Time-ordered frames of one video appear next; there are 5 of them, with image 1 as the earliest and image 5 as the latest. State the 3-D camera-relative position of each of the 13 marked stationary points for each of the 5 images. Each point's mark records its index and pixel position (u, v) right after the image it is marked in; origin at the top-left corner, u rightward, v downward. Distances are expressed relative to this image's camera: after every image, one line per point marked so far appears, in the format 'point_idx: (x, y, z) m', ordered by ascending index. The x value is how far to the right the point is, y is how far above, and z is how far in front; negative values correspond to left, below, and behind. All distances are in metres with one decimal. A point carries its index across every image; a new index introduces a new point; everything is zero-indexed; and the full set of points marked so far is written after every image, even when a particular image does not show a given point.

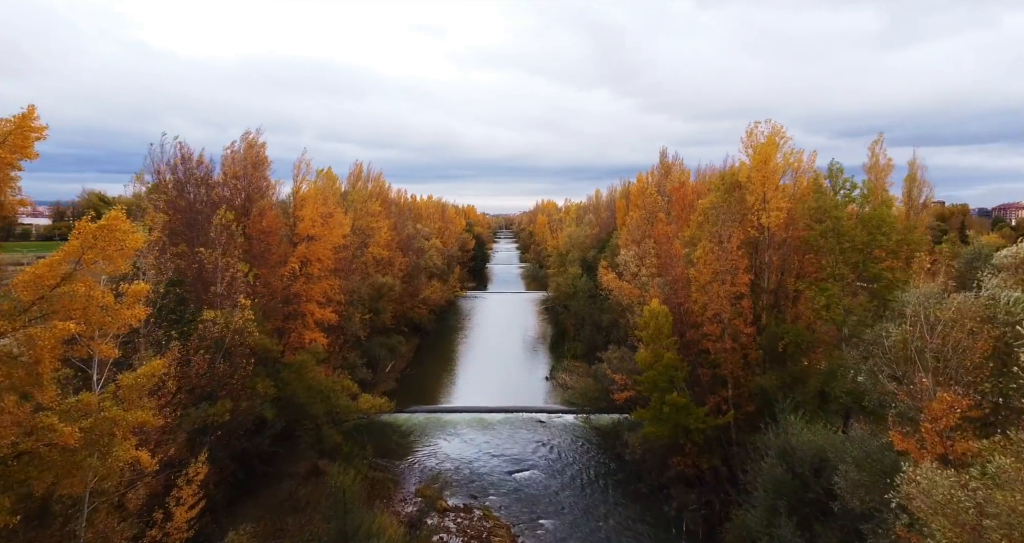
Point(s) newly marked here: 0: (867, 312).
0: (+10.8, -1.2, +19.9) m
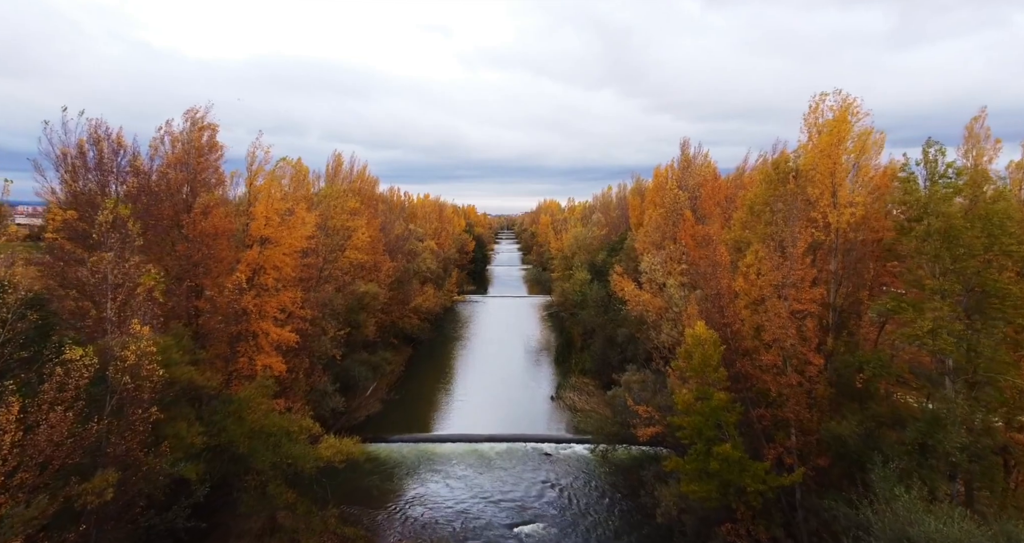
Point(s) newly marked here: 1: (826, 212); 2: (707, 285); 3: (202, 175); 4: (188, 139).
0: (+10.8, -1.5, +15.1) m
1: (+8.6, +1.6, +17.9) m
2: (+5.5, -0.4, +18.4) m
3: (-9.5, +3.0, +19.9) m
4: (-9.7, +4.0, +19.6) m
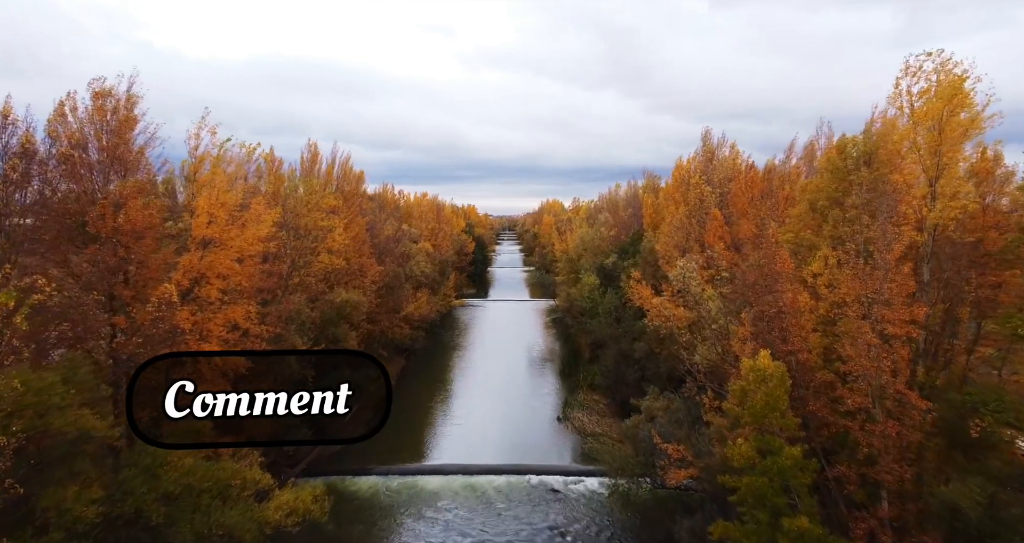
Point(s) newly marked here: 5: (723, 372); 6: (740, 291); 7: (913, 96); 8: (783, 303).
0: (+10.8, -1.8, +11.0) m
1: (+8.6, +1.4, +13.9) m
2: (+5.6, -0.6, +14.4) m
3: (-9.5, +2.7, +15.8) m
4: (-9.7, +3.8, +15.5) m
5: (+5.6, -2.7, +17.4) m
6: (+5.9, -0.5, +17.0) m
7: (+8.5, +3.7, +14.1) m
8: (+5.8, -0.7, +14.0) m
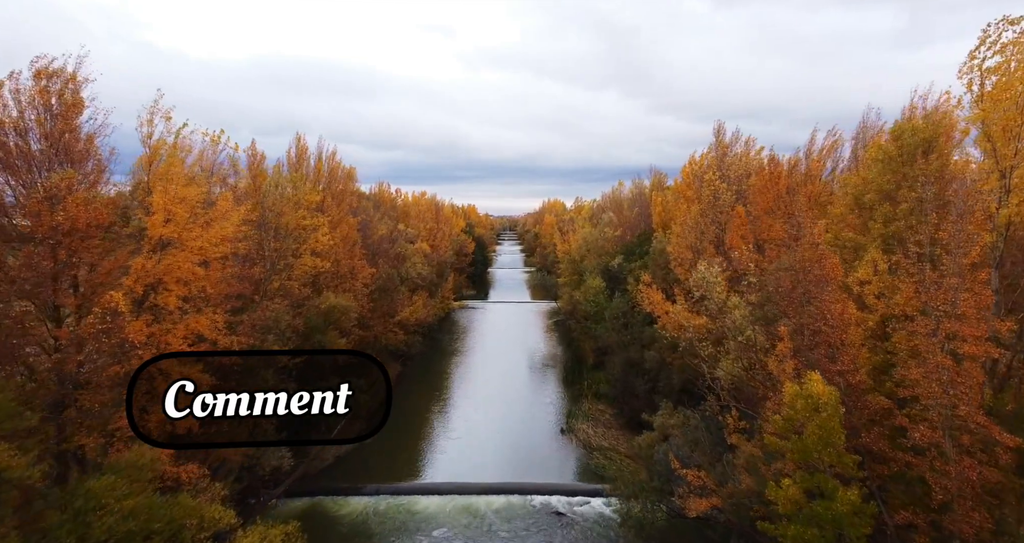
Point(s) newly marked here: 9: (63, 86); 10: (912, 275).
0: (+10.8, -1.9, +8.9) m
1: (+8.6, +1.3, +11.8) m
2: (+5.6, -0.7, +12.3) m
3: (-9.5, +2.6, +13.8) m
4: (-9.7, +3.6, +13.5) m
5: (+5.6, -2.8, +15.4) m
6: (+5.9, -0.6, +15.0) m
7: (+8.5, +3.6, +12.1) m
8: (+5.8, -0.8, +12.0) m
9: (-9.6, +4.0, +14.0) m
10: (+6.8, -0.1, +11.2) m
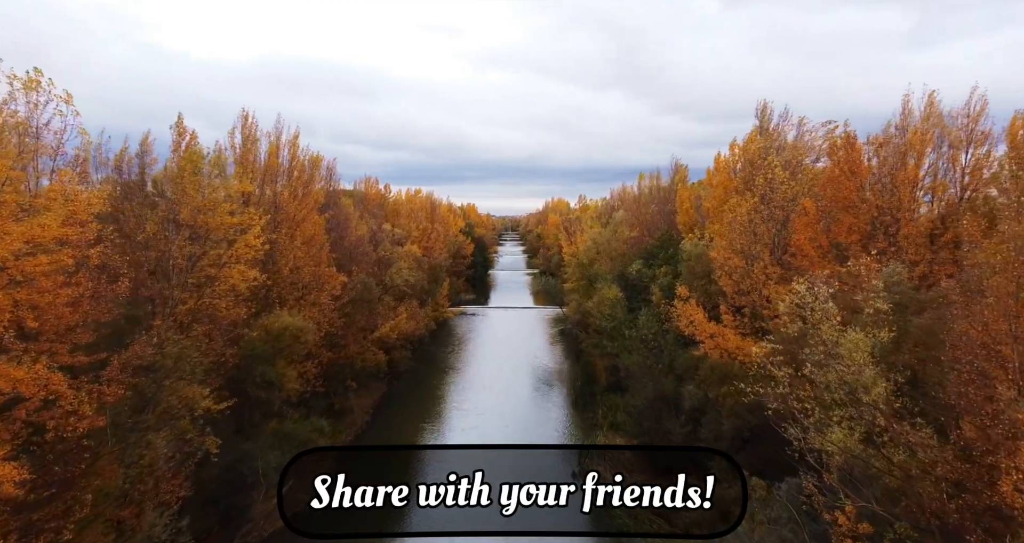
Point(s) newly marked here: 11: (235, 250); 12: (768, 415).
0: (+10.8, -2.3, +3.1) m
1: (+8.6, +0.9, +6.0) m
2: (+5.5, -1.1, +6.6) m
3: (-9.5, +2.3, +8.1) m
4: (-9.7, +3.3, +7.8) m
5: (+5.6, -3.1, +9.6) m
6: (+5.9, -1.0, +9.2) m
7: (+8.5, +3.3, +6.3) m
8: (+5.8, -1.1, +6.2) m
9: (-9.7, +3.6, +8.3) m
10: (+6.8, -0.5, +5.5) m
11: (-6.9, +0.6, +16.5) m
12: (+5.5, -3.4, +14.8) m
